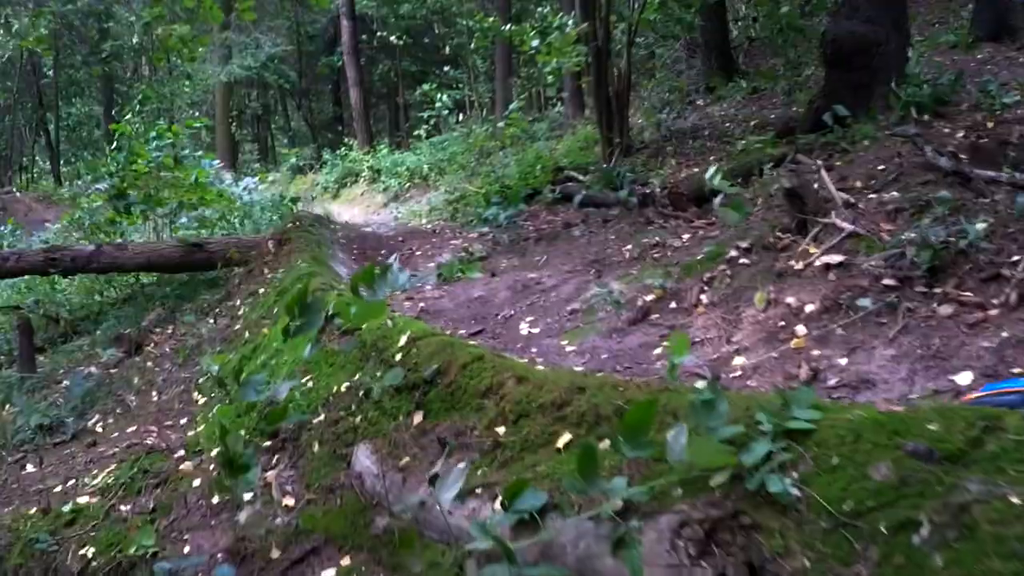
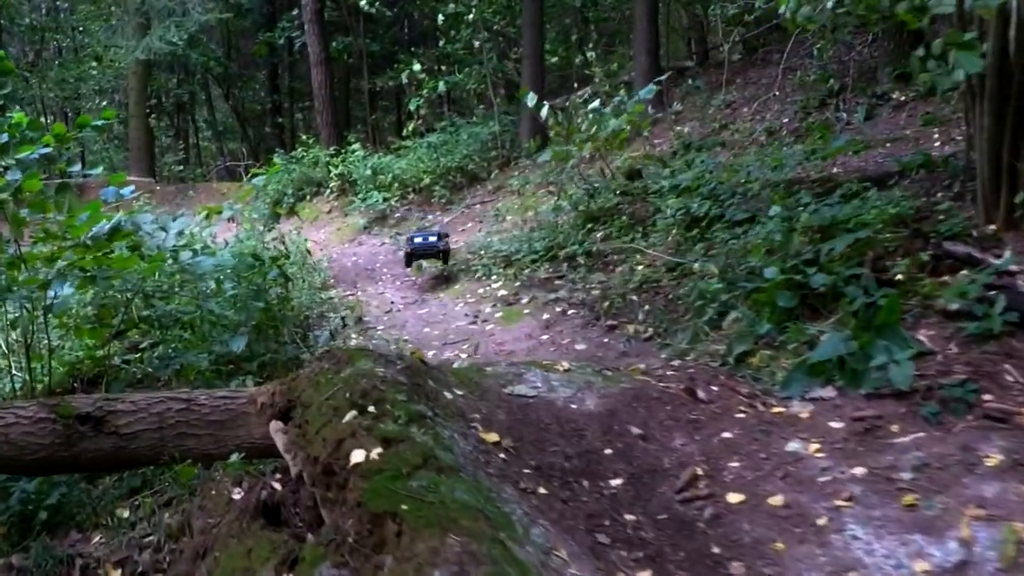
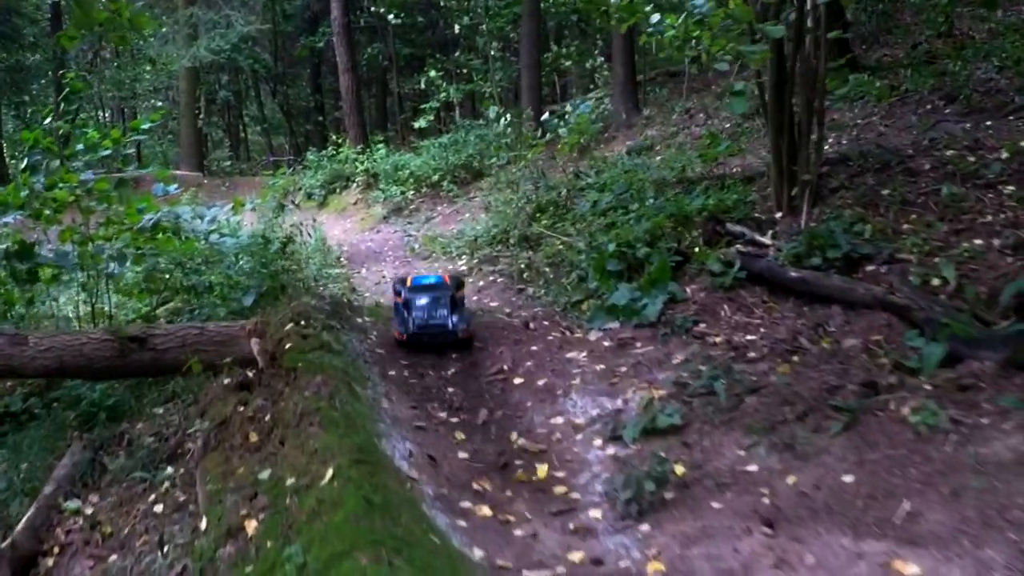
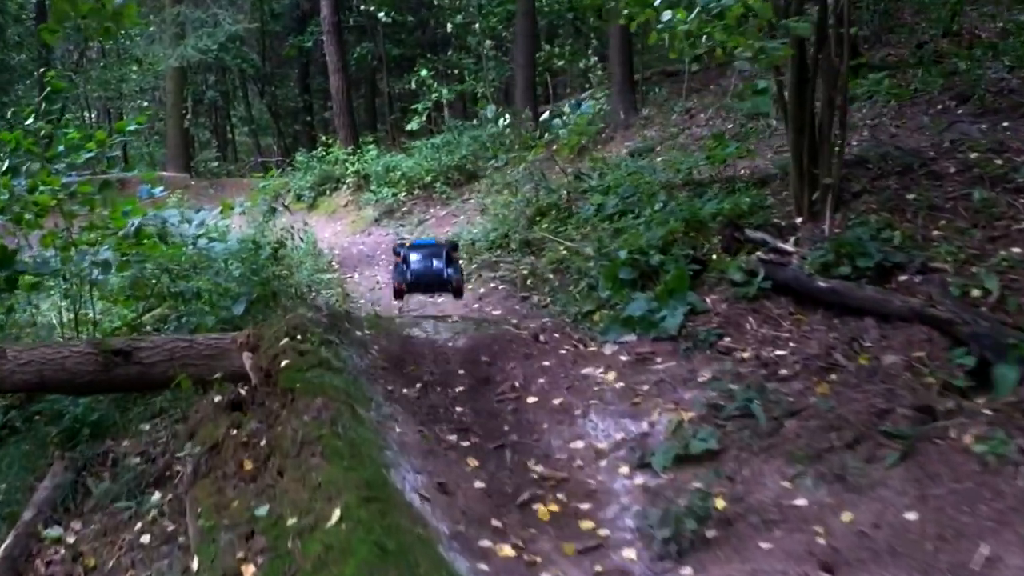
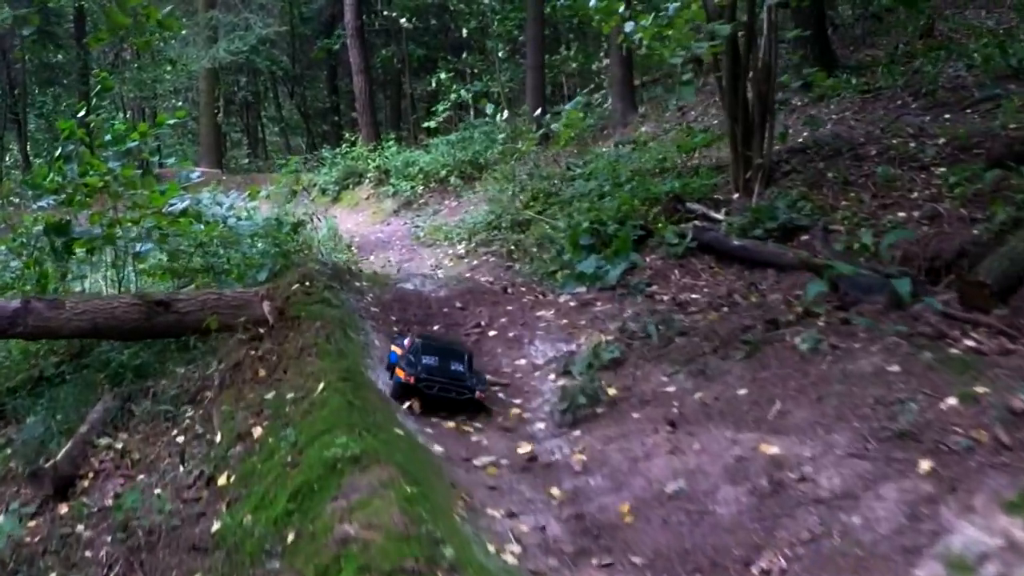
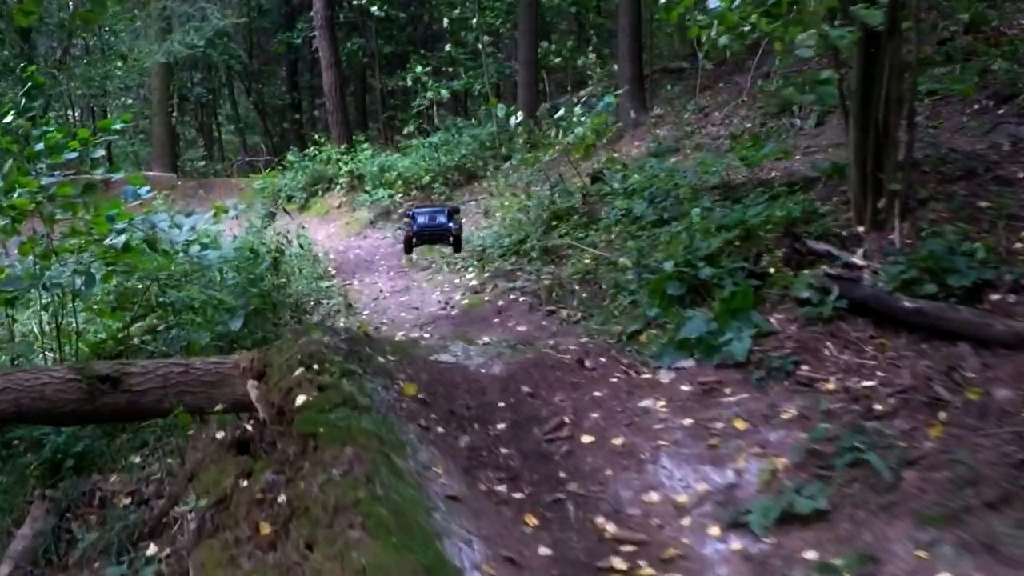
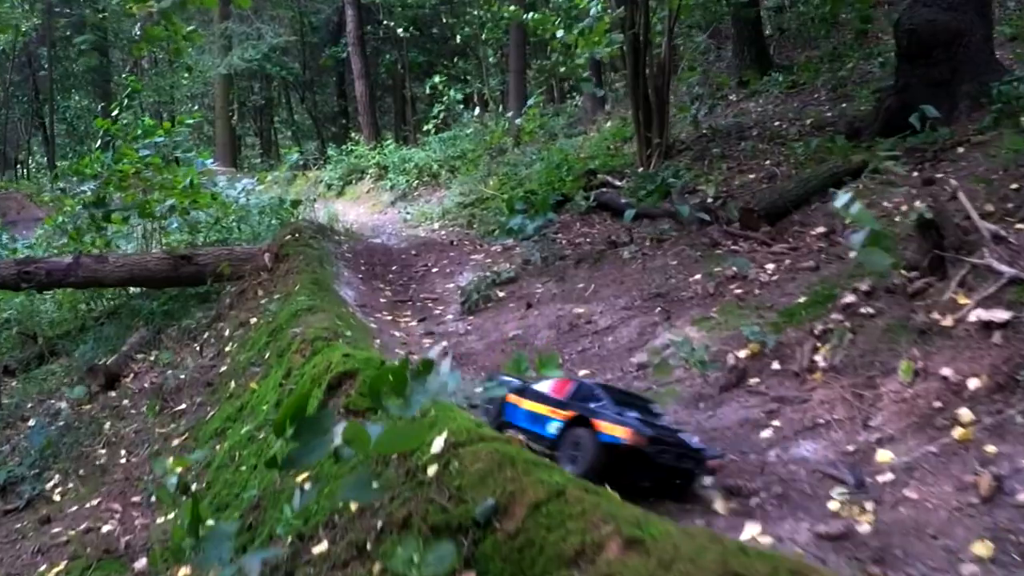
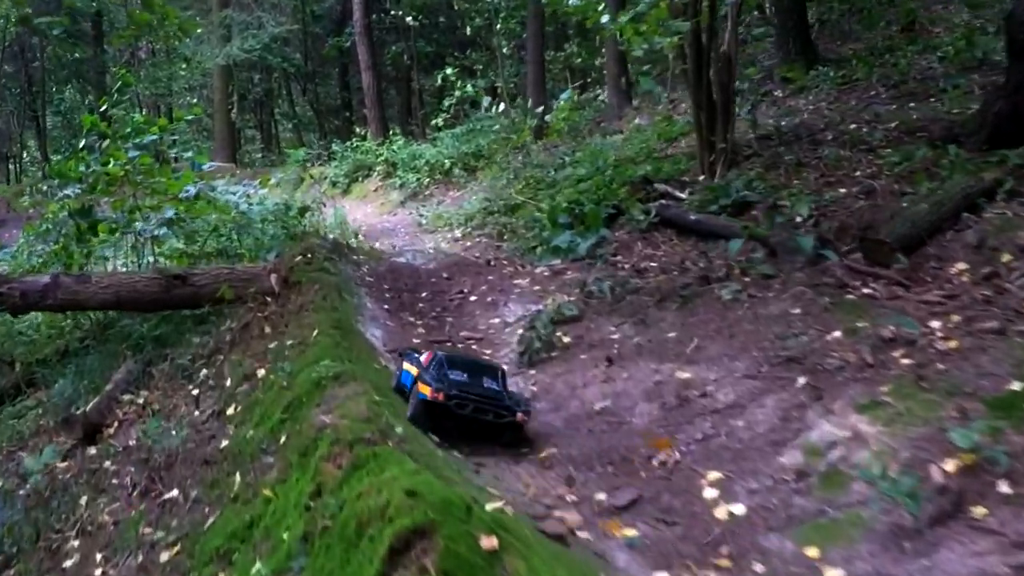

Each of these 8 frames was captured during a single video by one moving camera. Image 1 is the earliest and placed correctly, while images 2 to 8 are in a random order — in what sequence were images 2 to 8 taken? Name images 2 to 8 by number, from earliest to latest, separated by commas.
7, 8, 5, 3, 4, 6, 2
